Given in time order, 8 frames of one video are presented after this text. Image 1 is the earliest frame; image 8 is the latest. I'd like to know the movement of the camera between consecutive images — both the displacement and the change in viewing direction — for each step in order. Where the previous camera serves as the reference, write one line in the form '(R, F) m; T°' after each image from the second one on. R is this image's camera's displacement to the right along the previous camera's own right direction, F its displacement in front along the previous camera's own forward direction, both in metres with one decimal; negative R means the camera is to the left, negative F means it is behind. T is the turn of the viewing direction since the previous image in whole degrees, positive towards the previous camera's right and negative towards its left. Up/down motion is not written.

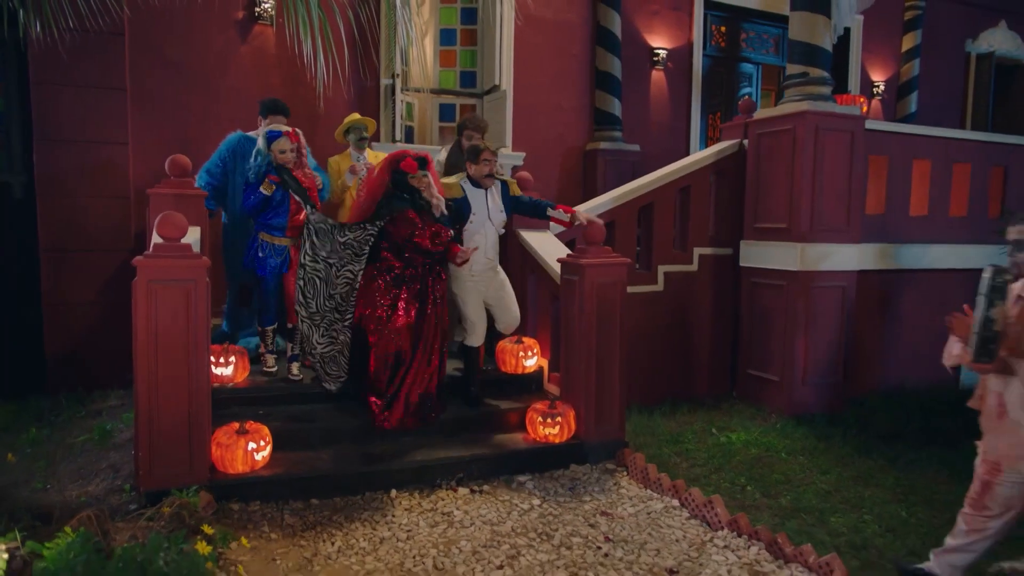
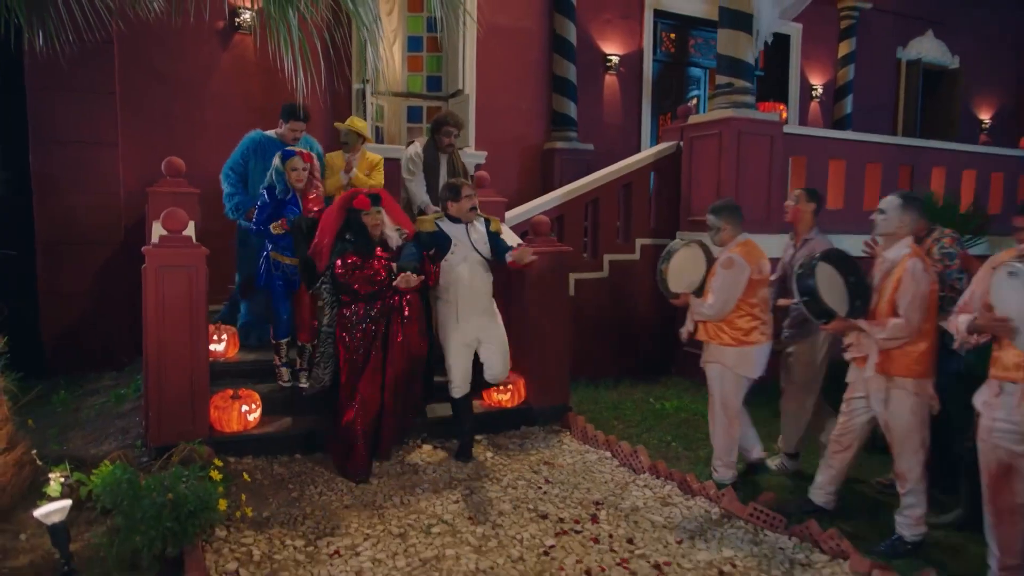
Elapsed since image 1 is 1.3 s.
(+0.1, -0.7) m; +2°
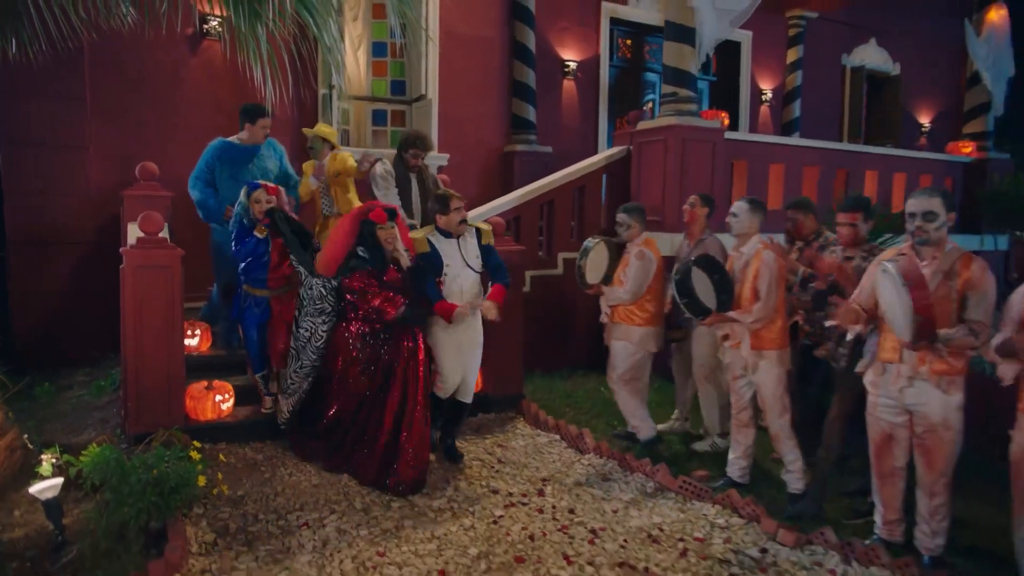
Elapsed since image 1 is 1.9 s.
(+0.1, -0.4) m; +2°
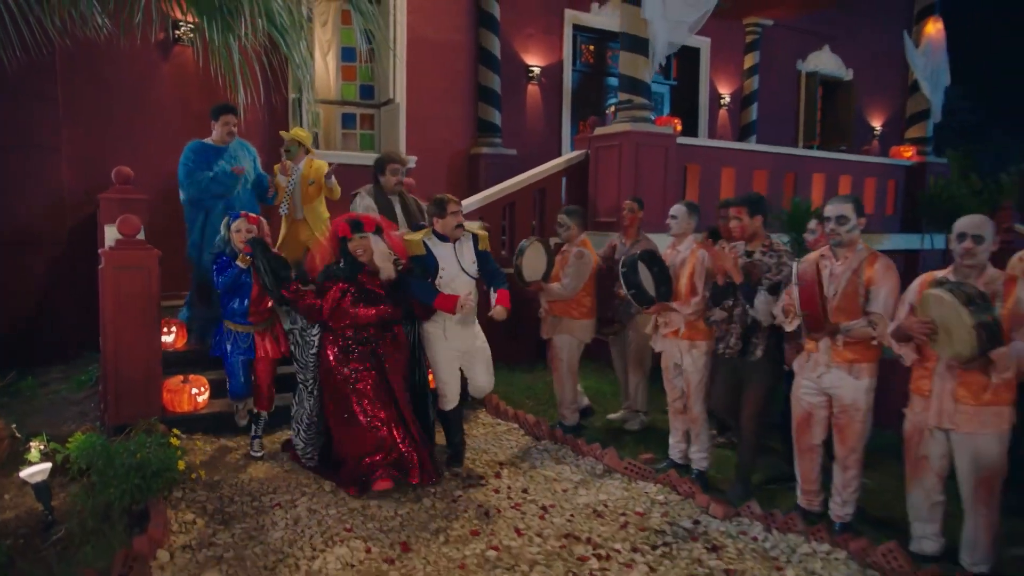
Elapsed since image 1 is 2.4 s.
(+0.1, -0.3) m; +2°
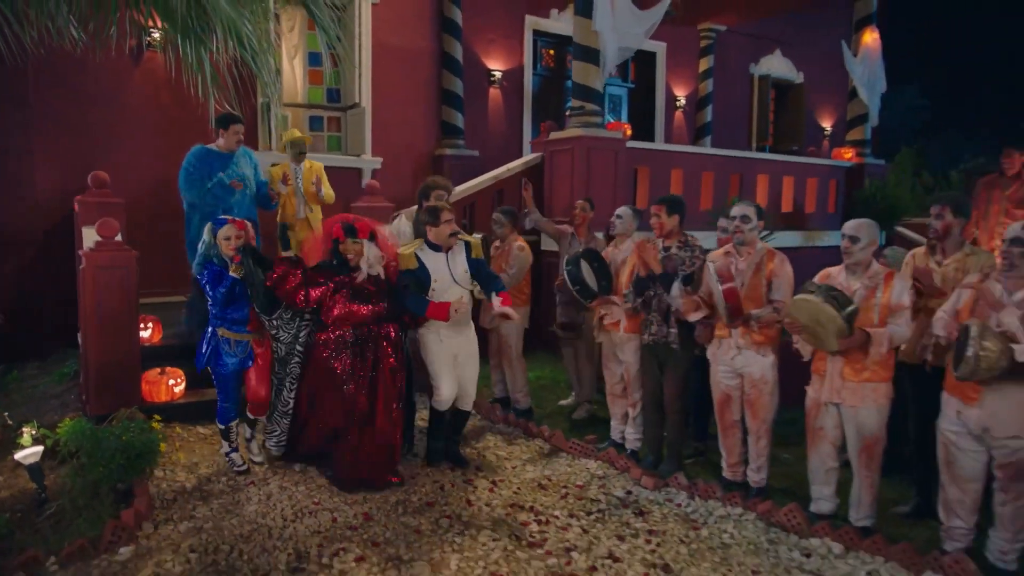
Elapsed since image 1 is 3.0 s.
(+0.1, -0.4) m; +2°
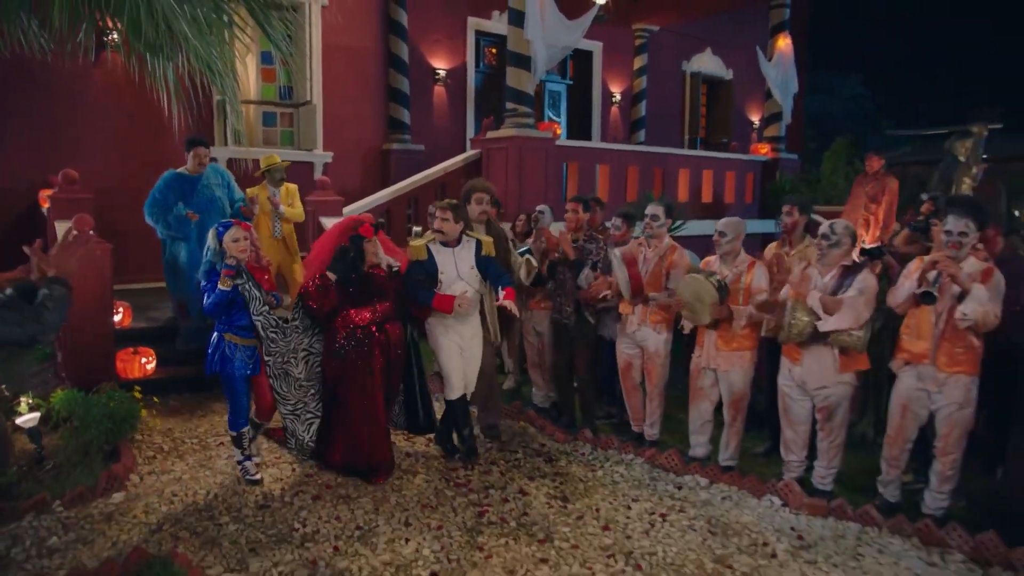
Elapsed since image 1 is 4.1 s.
(+0.2, -0.8) m; +4°
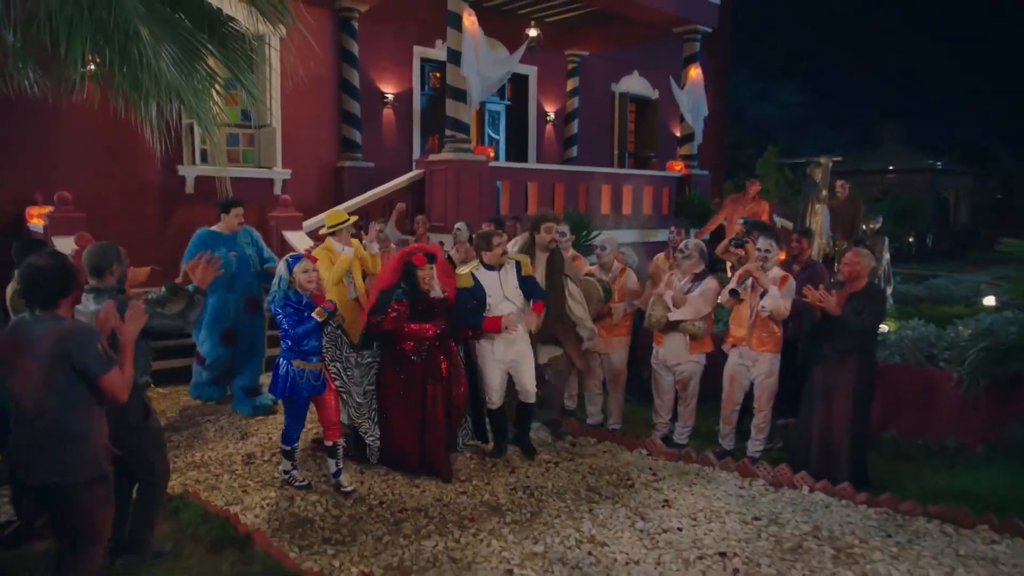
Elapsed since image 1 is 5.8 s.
(+0.2, -1.3) m; +4°
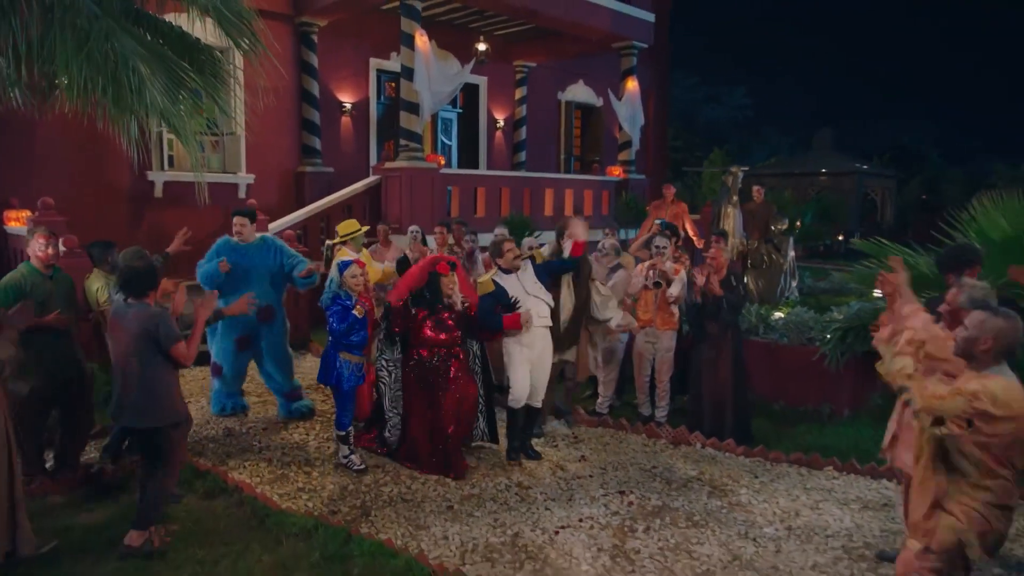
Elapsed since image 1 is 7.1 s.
(+0.1, -0.9) m; +3°
